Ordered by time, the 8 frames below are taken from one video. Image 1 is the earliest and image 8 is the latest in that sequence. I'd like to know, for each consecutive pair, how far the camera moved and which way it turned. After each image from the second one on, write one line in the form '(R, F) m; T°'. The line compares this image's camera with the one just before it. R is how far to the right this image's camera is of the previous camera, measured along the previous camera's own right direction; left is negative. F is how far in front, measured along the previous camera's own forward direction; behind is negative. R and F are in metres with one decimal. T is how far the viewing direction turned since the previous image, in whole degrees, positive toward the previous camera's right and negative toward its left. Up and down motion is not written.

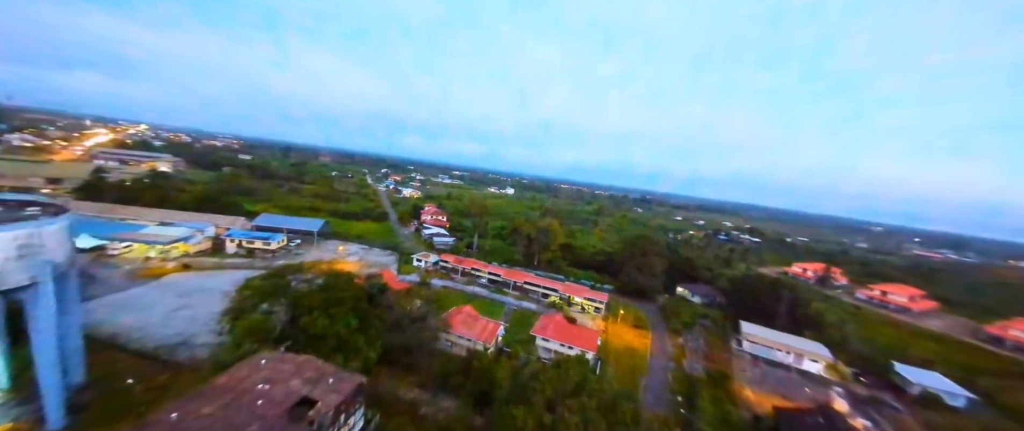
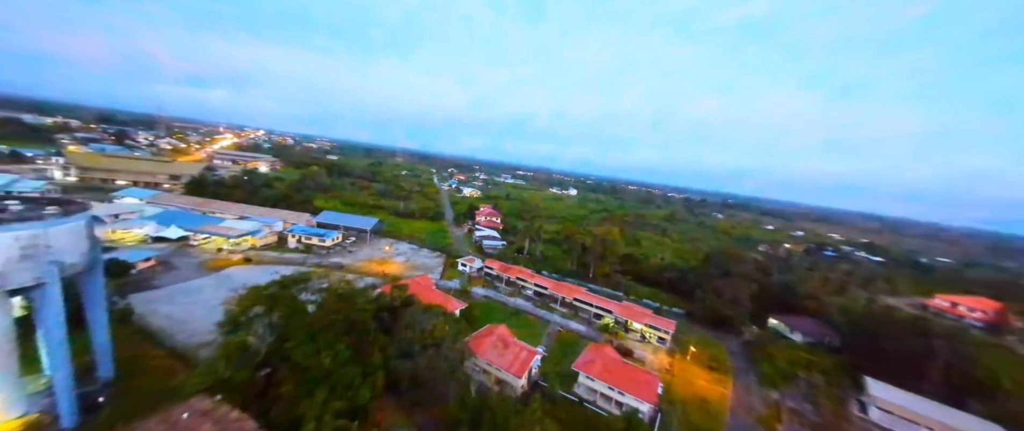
(+0.5, +1.6) m; -11°
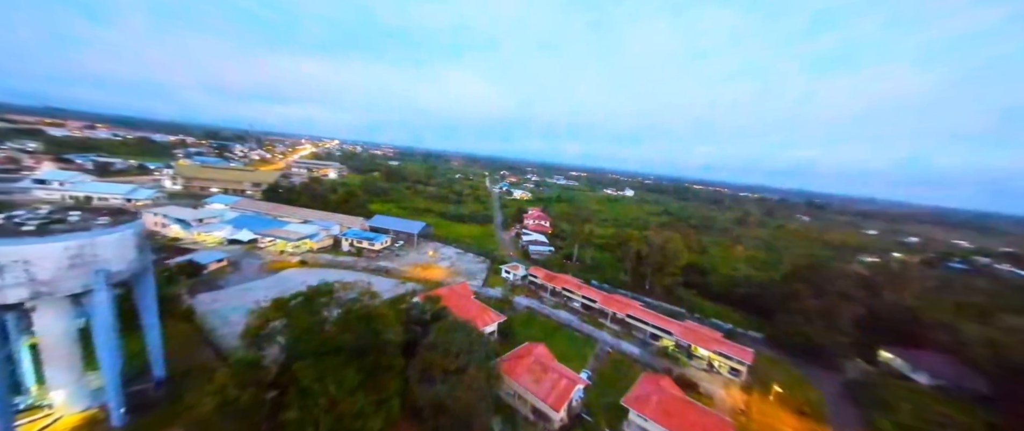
(+0.3, +0.9) m; -9°
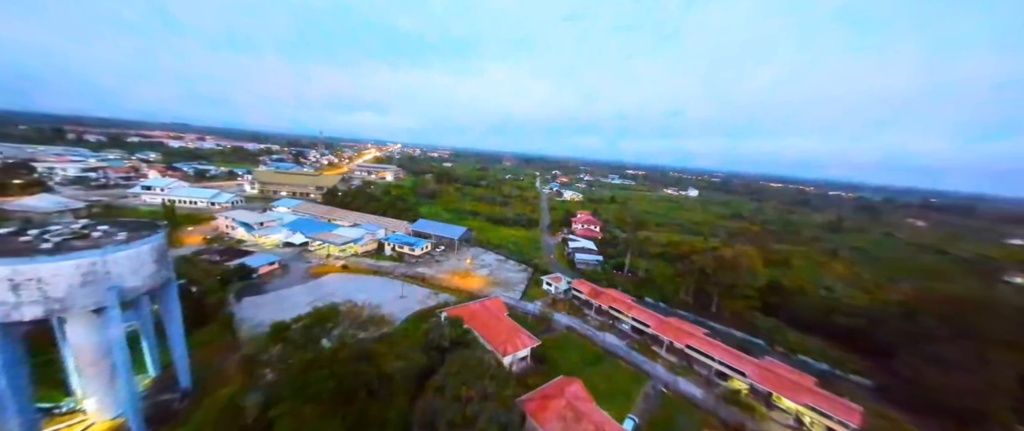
(+0.5, +1.2) m; -9°
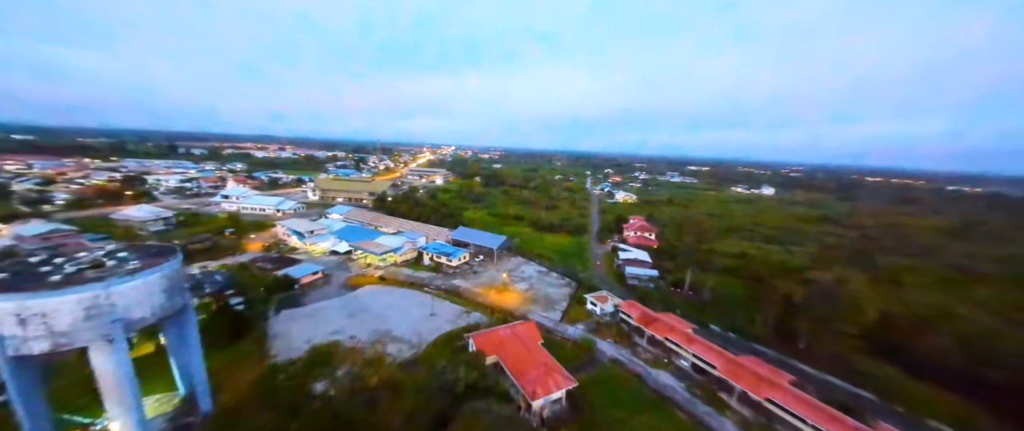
(+0.5, +1.2) m; -9°
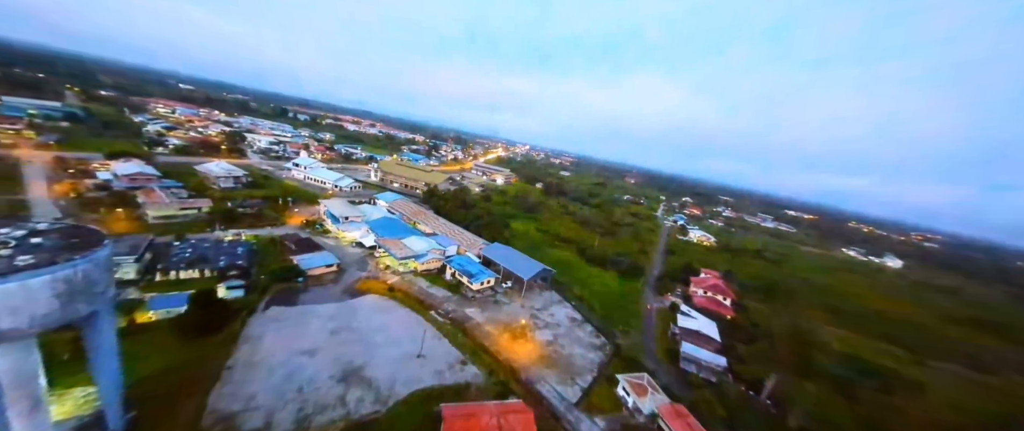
(+0.7, +2.4) m; -11°
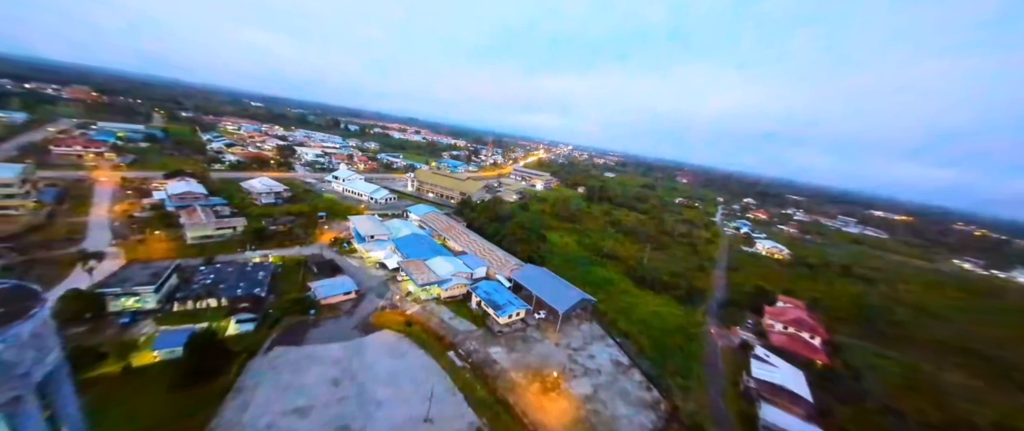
(+0.4, +1.8) m; -8°
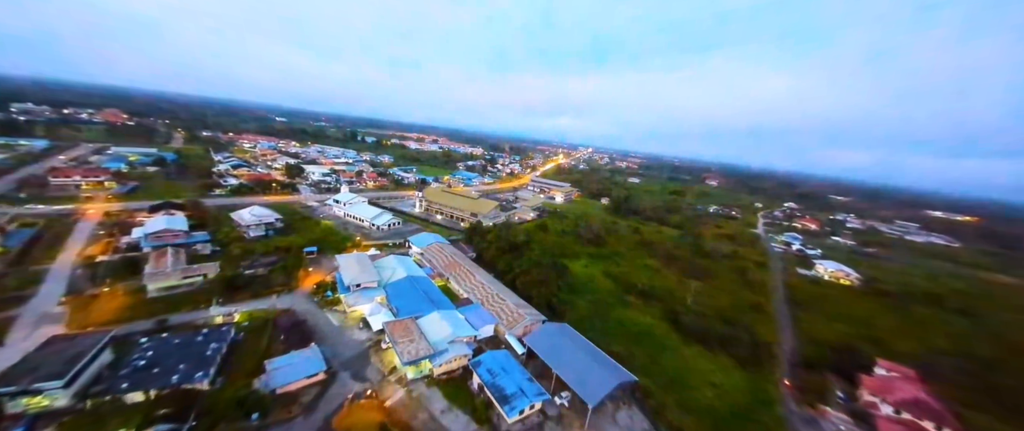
(+0.3, +2.9) m; -4°
